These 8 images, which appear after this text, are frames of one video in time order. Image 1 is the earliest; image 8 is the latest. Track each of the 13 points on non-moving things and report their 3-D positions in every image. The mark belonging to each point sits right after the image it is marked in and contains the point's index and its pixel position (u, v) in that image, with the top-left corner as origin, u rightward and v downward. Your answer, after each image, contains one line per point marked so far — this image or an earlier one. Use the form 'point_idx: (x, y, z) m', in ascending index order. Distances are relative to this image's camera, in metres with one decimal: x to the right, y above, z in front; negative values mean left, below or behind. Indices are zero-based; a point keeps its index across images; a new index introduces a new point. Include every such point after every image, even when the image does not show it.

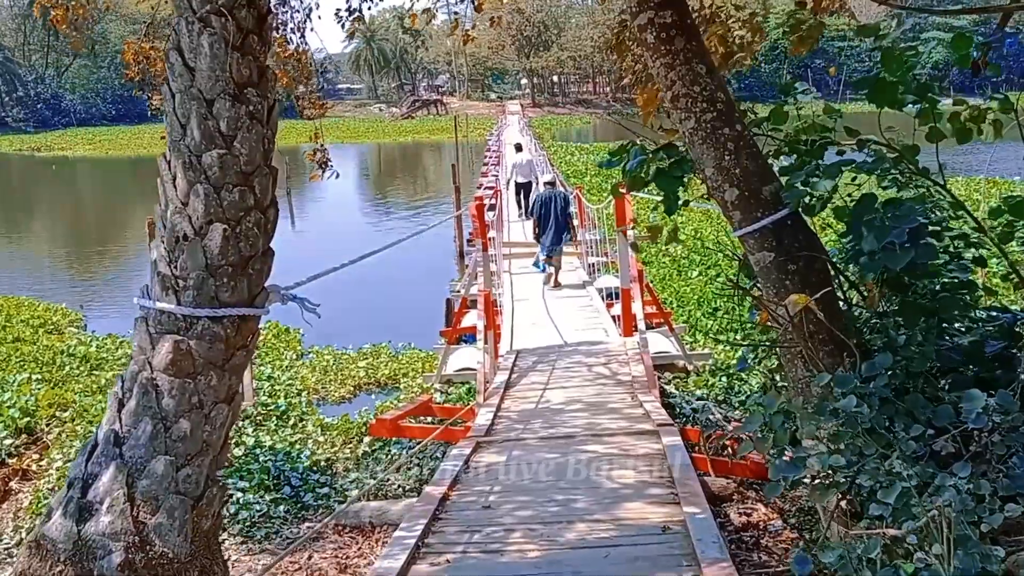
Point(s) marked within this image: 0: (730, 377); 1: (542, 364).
0: (+2.2, -0.9, +7.0) m
1: (+0.3, -0.7, +6.3) m
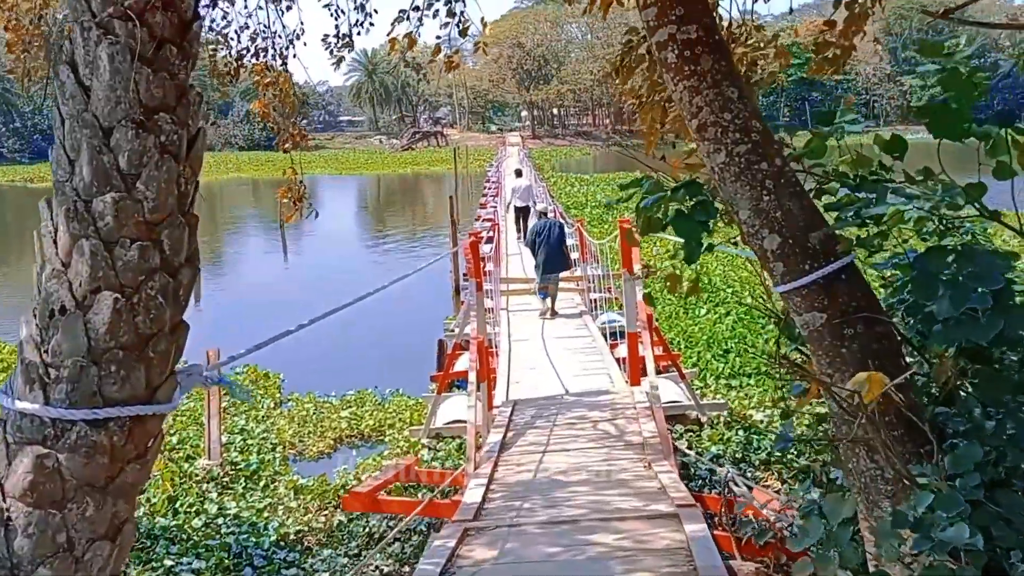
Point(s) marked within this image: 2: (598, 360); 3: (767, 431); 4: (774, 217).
0: (+2.1, -1.3, +6.4) m
1: (+0.2, -1.1, +5.8) m
2: (+0.9, -0.8, +8.1) m
3: (+2.4, -1.3, +6.5) m
4: (+0.8, +0.2, +2.3) m
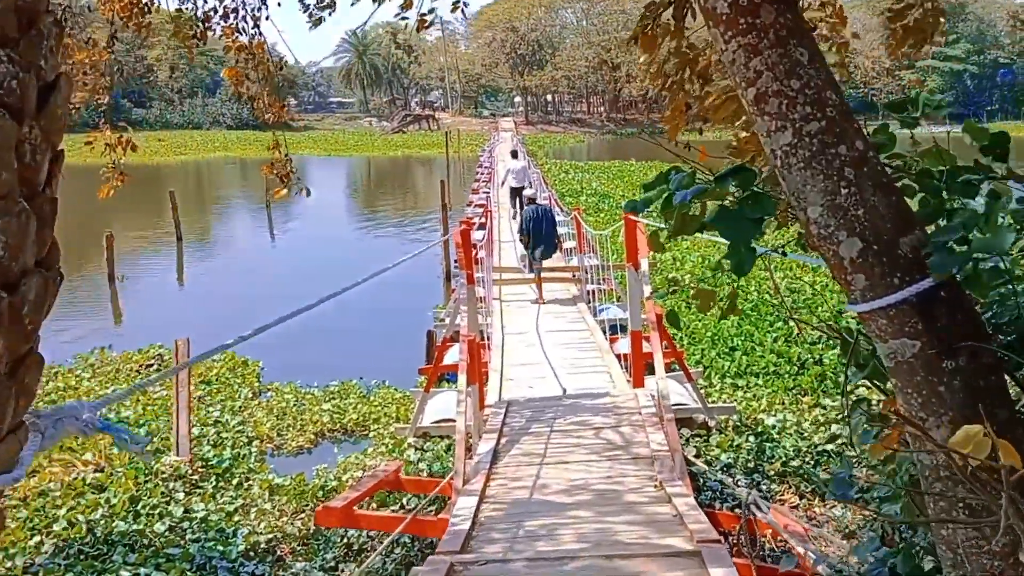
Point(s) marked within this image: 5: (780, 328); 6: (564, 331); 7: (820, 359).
0: (+2.1, -1.3, +6.0) m
1: (+0.2, -1.0, +5.3) m
2: (+0.9, -0.8, +7.7) m
3: (+2.3, -1.3, +6.1) m
4: (+0.9, +0.2, +1.8) m
5: (+3.3, -0.5, +8.9) m
6: (+0.6, -0.6, +8.9) m
7: (+3.4, -0.8, +8.1) m
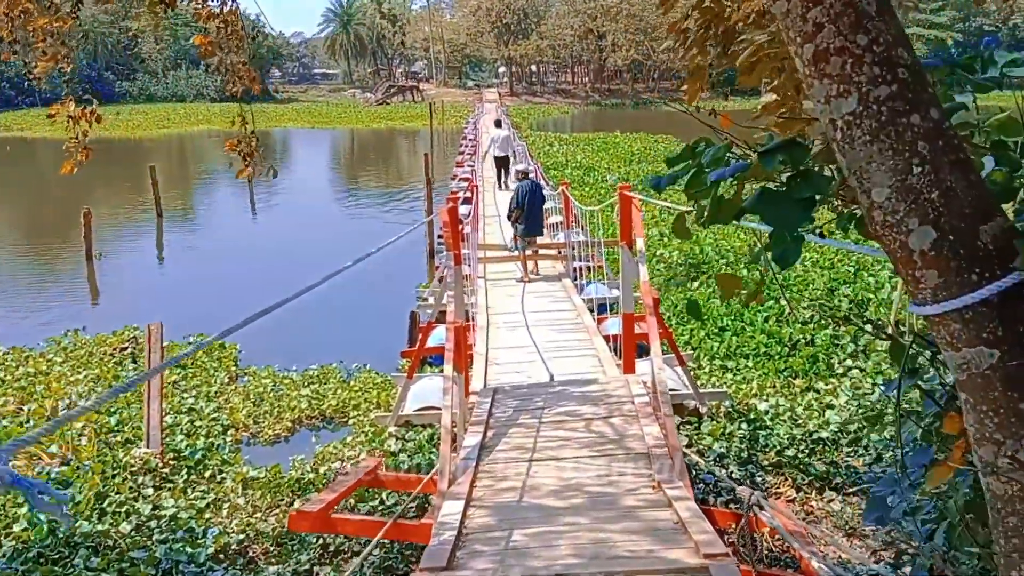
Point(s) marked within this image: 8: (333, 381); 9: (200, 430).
0: (+2.0, -1.1, +5.8) m
1: (+0.1, -0.9, +5.0) m
2: (+0.7, -0.5, +7.4) m
3: (+2.2, -1.1, +5.9) m
4: (+0.8, +0.2, +1.5) m
5: (+3.1, -0.2, +8.7) m
6: (+0.5, -0.3, +8.5) m
7: (+3.3, -0.6, +7.8) m
8: (-2.0, -1.0, +8.0) m
9: (-2.9, -1.3, +6.7) m
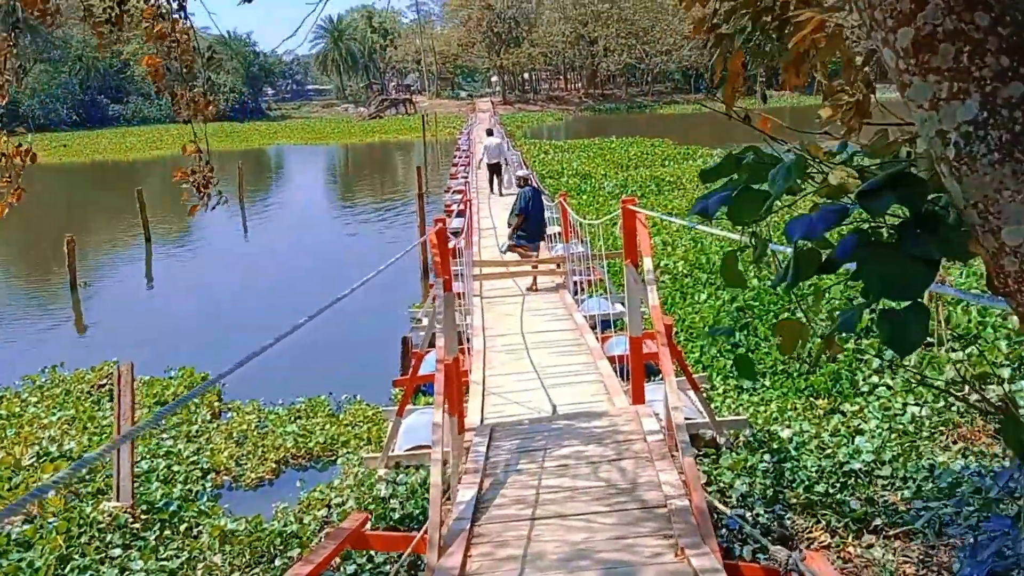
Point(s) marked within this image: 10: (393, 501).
0: (+2.0, -1.3, +5.3) m
1: (+0.1, -1.1, +4.5) m
2: (+0.7, -0.7, +6.9) m
3: (+2.2, -1.2, +5.4) m
4: (+0.8, +0.1, +1.0) m
5: (+3.1, -0.3, +8.2) m
6: (+0.4, -0.5, +8.1) m
7: (+3.3, -0.7, +7.4) m
8: (-2.0, -1.3, +7.5) m
9: (-2.9, -1.6, +6.2) m
10: (-0.9, -1.6, +5.2) m
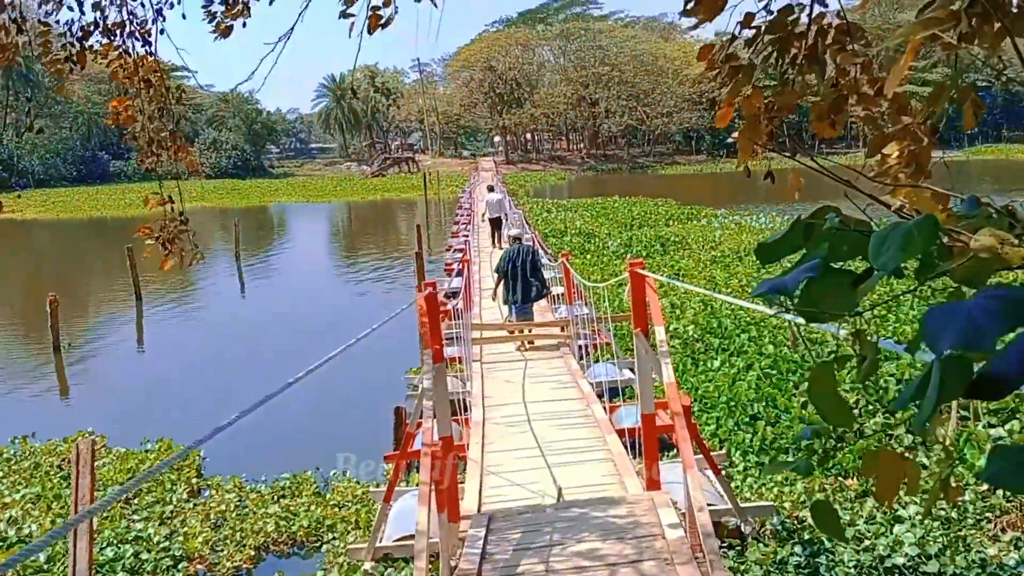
0: (+2.0, -1.7, +4.7) m
1: (+0.1, -1.5, +4.0) m
2: (+0.7, -1.3, +6.4) m
3: (+2.2, -1.7, +4.8) m
4: (+0.8, -0.1, +0.6) m
5: (+3.1, -1.1, +7.7) m
6: (+0.5, -1.2, +7.6) m
7: (+3.3, -1.3, +6.8) m
8: (-2.0, -2.0, +6.9) m
9: (-2.9, -2.2, +5.6) m
10: (-0.9, -2.0, +4.7) m
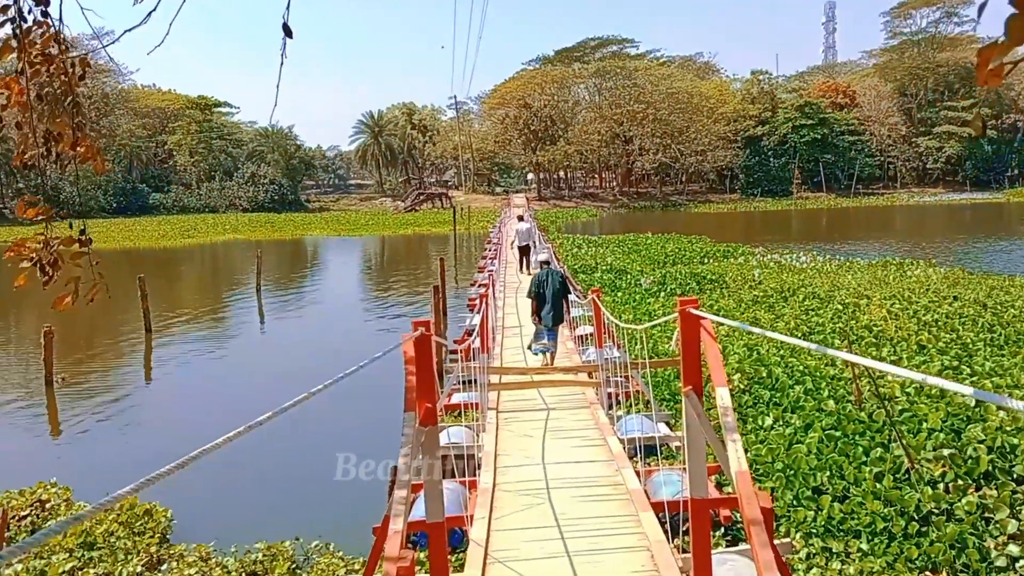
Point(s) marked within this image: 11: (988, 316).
0: (+2.0, -2.0, +3.5) m
1: (+0.1, -1.7, +2.9) m
2: (+0.8, -1.7, +5.3) m
3: (+2.2, -2.0, +3.6) m
4: (+0.7, -0.1, -0.5) m
5: (+3.3, -1.5, +6.5) m
6: (+0.6, -1.6, +6.4) m
7: (+3.4, -1.7, +5.6) m
8: (-1.9, -2.3, +5.9) m
9: (-2.8, -2.4, +4.6) m
10: (-0.8, -2.2, +3.6) m
11: (+8.2, -0.5, +12.4) m
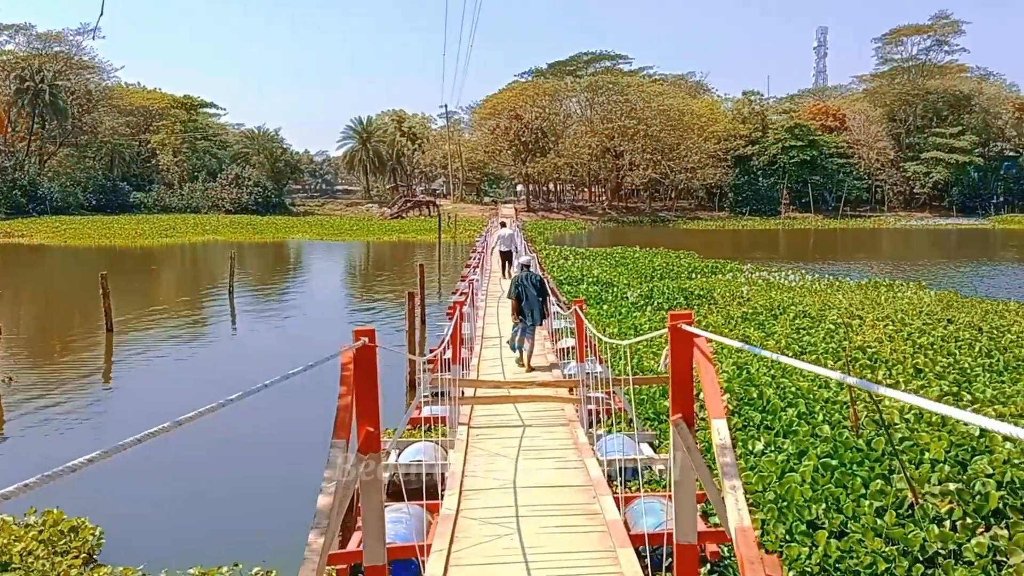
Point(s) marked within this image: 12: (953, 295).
0: (+1.8, -2.1, +3.0) m
1: (-0.1, -1.7, +2.3) m
2: (+0.6, -1.7, +4.7) m
3: (+2.0, -2.1, +3.1) m
4: (+0.6, -0.1, -1.0) m
5: (+3.0, -1.6, +5.9) m
6: (+0.3, -1.6, +5.9) m
7: (+3.2, -1.9, +5.1) m
8: (-2.1, -2.3, +5.3) m
9: (-3.1, -2.3, +3.9) m
10: (-1.1, -2.2, +2.9) m
11: (+7.9, -0.9, +12.0) m
12: (+12.1, -0.2, +19.8) m
